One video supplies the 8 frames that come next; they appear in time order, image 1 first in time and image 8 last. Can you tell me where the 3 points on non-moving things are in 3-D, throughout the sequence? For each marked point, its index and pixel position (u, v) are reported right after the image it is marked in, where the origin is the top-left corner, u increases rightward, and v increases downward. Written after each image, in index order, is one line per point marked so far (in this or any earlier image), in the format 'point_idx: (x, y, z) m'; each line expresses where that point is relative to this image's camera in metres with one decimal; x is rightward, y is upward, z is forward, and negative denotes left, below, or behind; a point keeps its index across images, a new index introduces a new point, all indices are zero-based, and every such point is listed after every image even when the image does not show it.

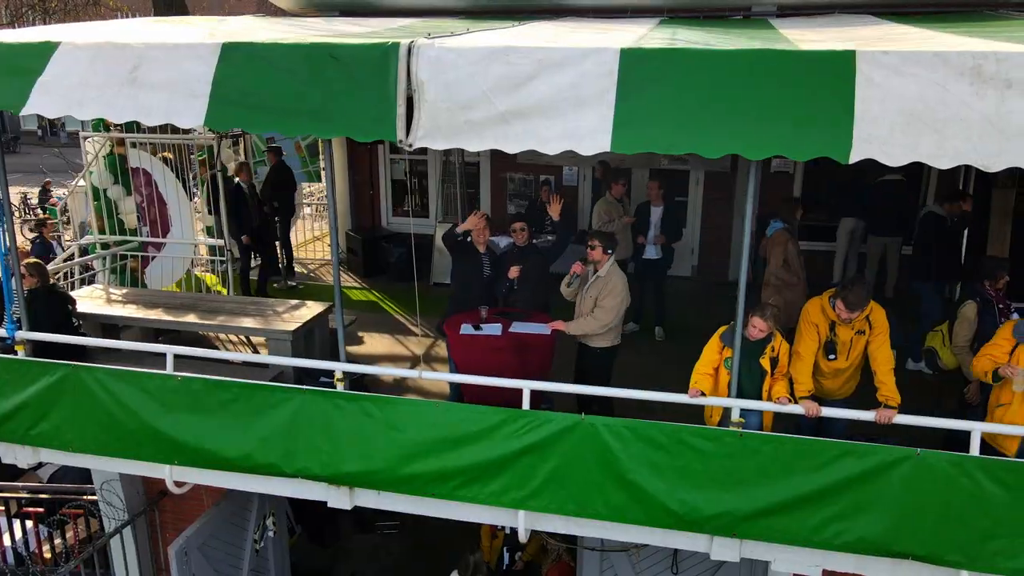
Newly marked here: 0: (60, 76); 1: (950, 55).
0: (-2.3, +1.1, +3.7) m
1: (+1.7, +0.9, +2.9) m
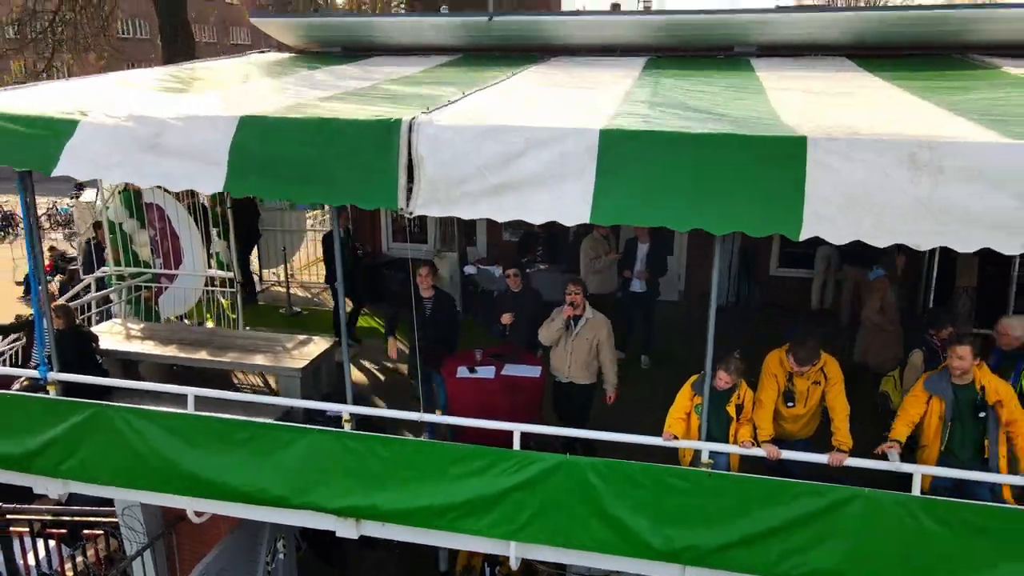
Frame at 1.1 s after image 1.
0: (-2.3, +0.8, +4.1) m
1: (+1.7, +0.6, +3.3) m
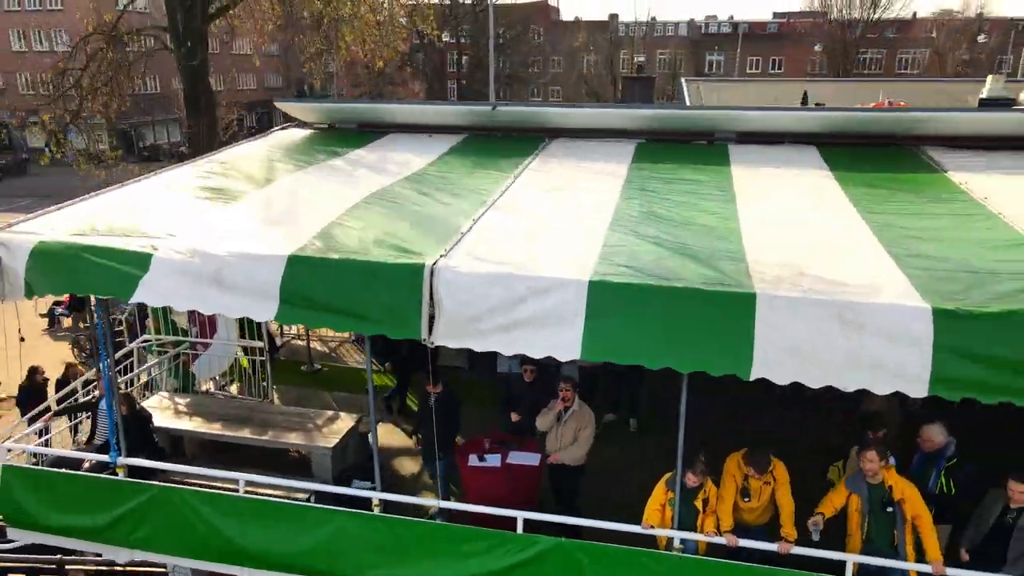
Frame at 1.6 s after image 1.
0: (-2.3, +0.1, +4.9) m
1: (+1.7, -0.1, +4.1) m
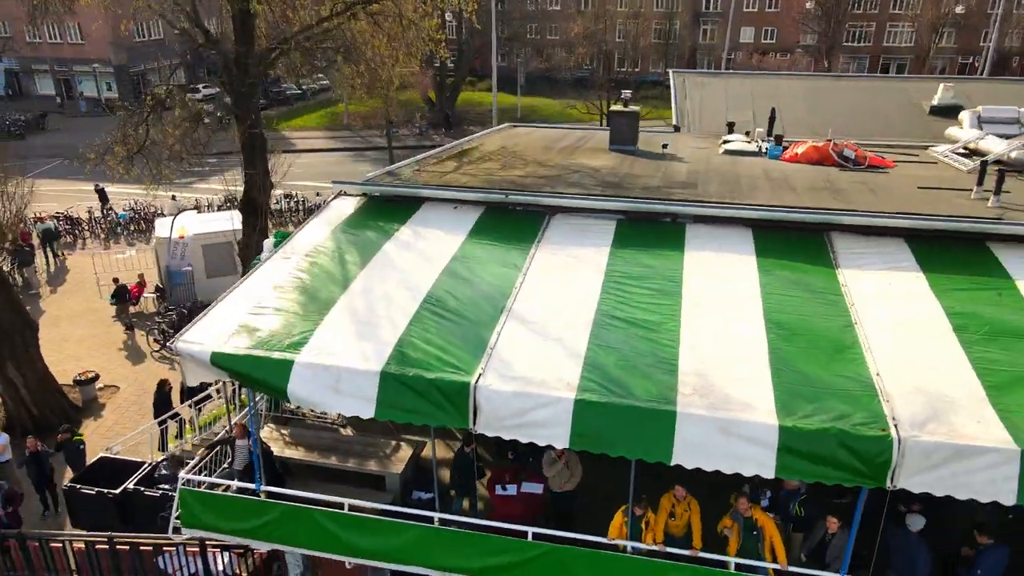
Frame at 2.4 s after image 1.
0: (-2.2, -0.9, +7.5) m
1: (+1.8, -1.2, +6.7) m
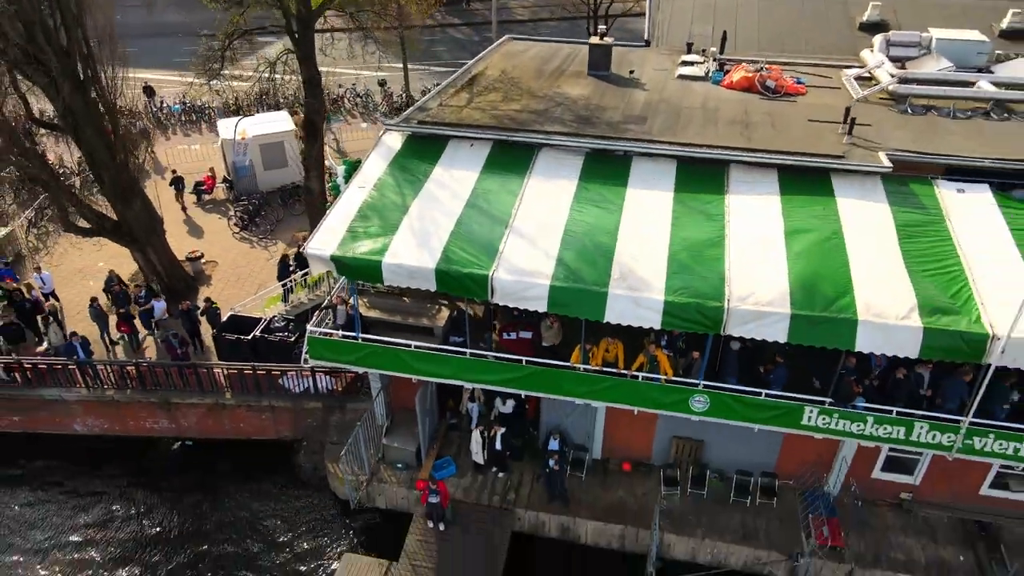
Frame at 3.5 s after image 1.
0: (-2.1, +0.2, +12.5) m
1: (+1.9, -0.1, +11.8) m
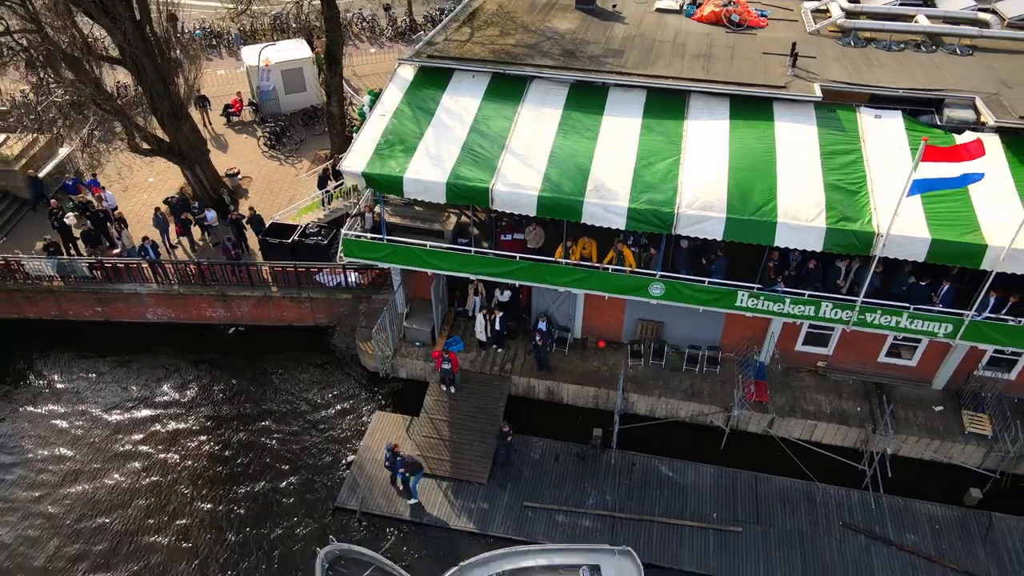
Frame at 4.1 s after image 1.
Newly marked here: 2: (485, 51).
0: (-2.2, +2.1, +15.5) m
1: (+1.8, +1.7, +14.9) m
2: (-0.7, +6.0, +18.8) m
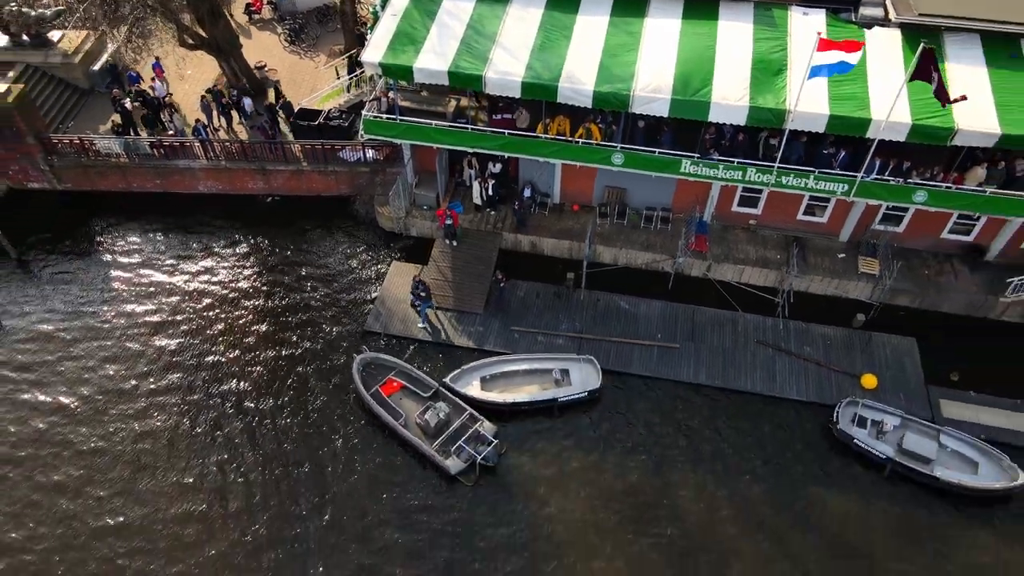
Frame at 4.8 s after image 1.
0: (-2.5, +5.5, +19.1) m
1: (+1.5, +5.0, +18.6) m
2: (-1.0, +9.8, +21.9) m
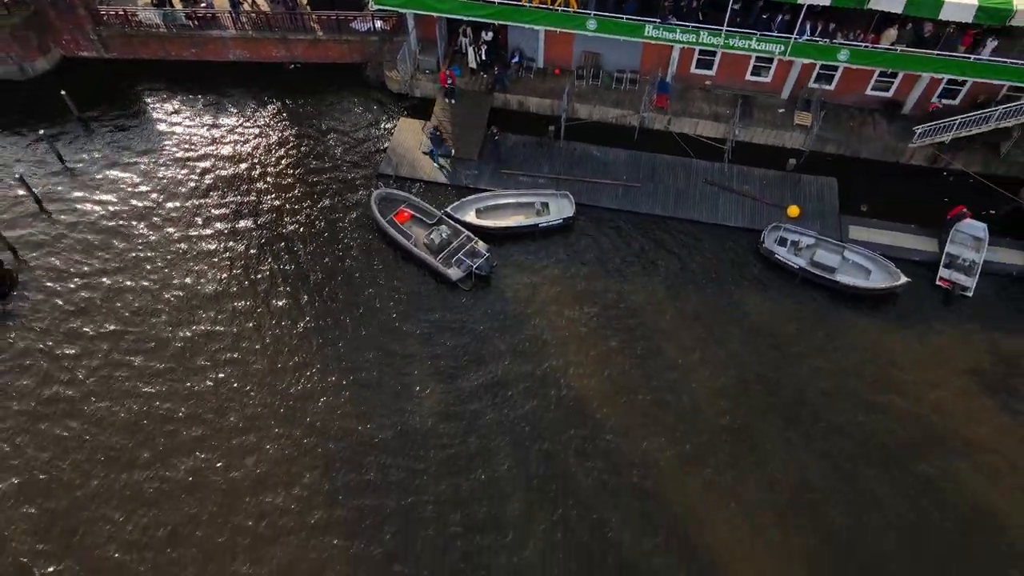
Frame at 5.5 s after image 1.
0: (-2.9, +10.2, +22.3) m
1: (+1.1, +9.6, +21.8) m
2: (-1.3, +14.8, +24.5) m
